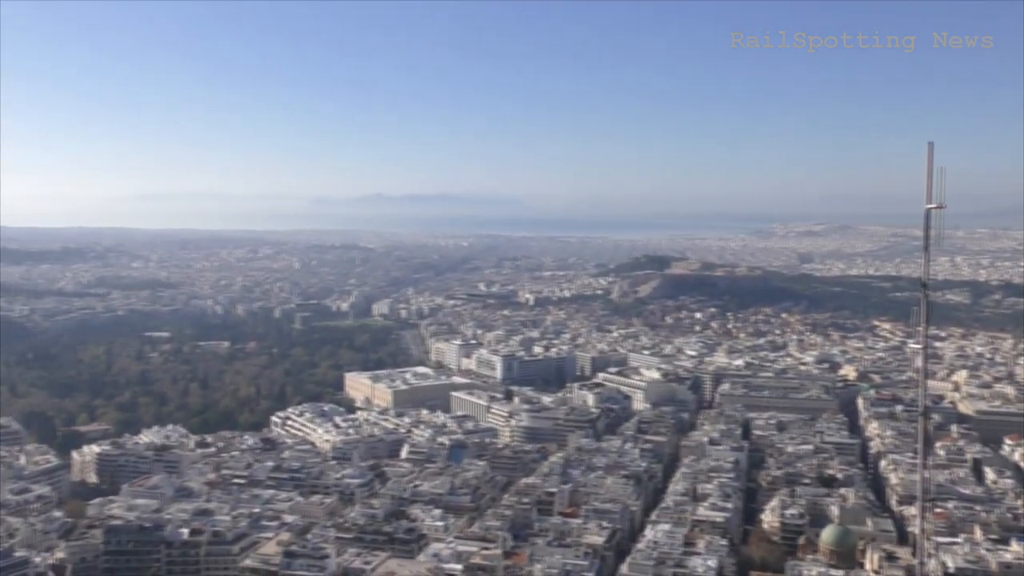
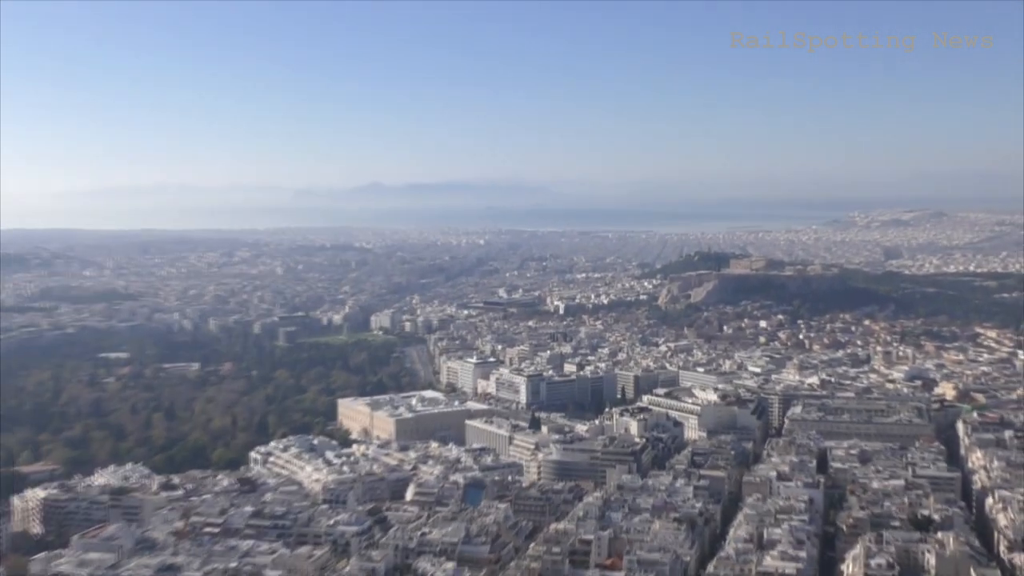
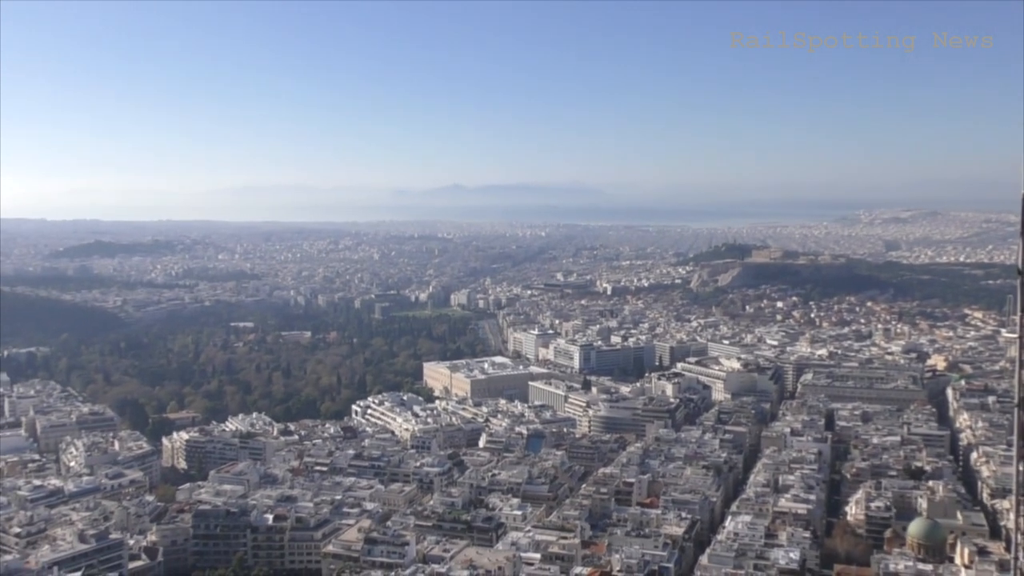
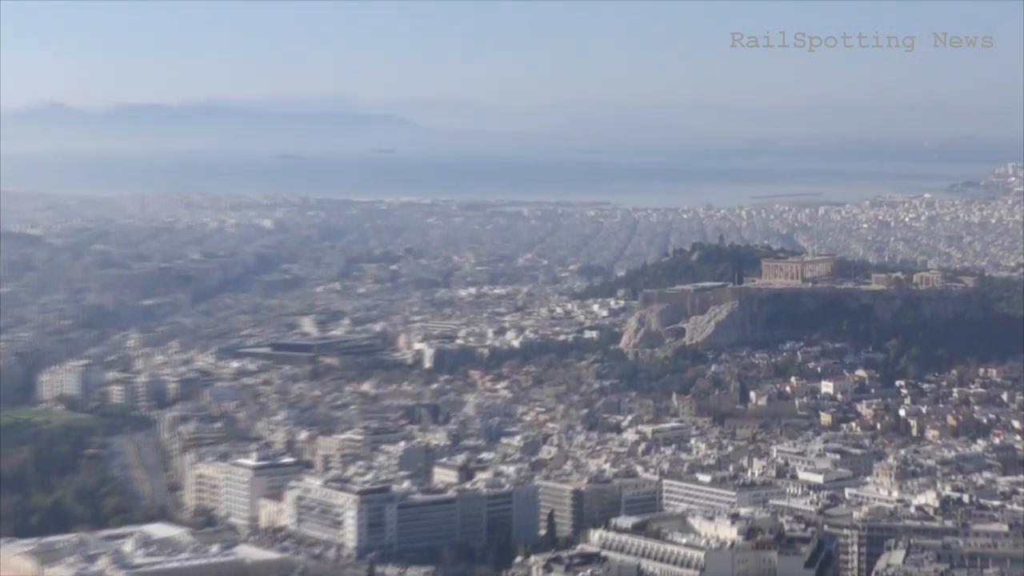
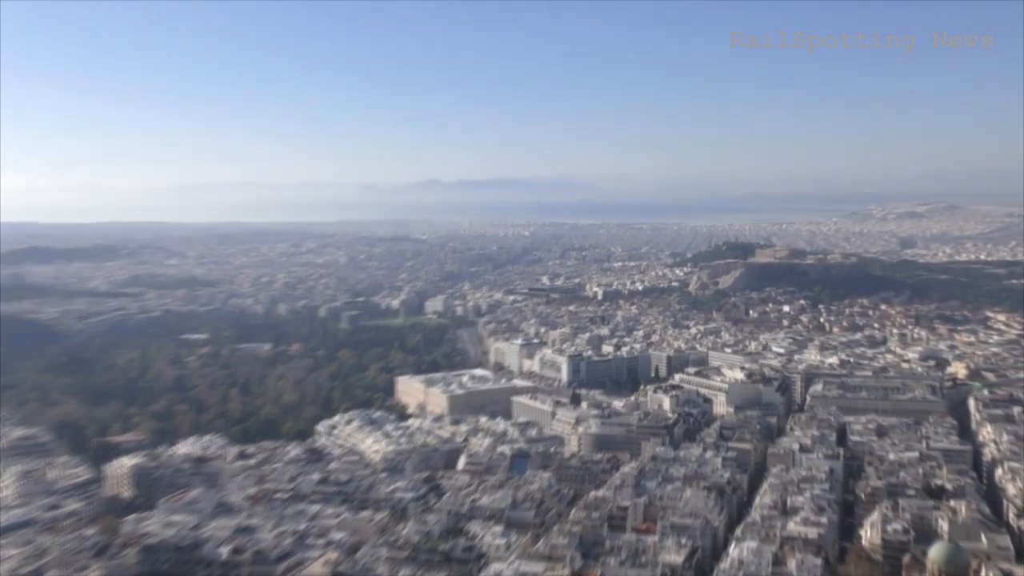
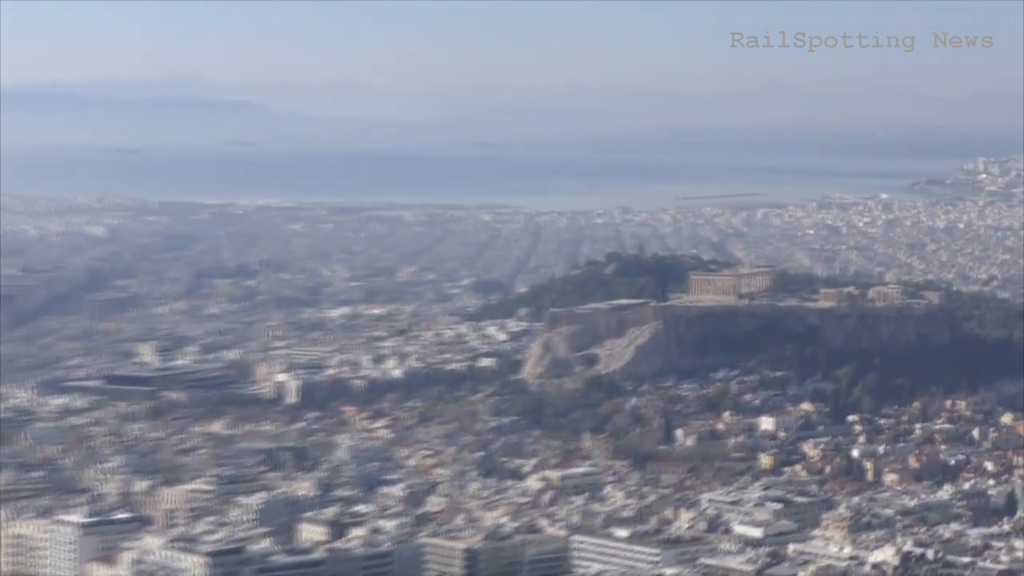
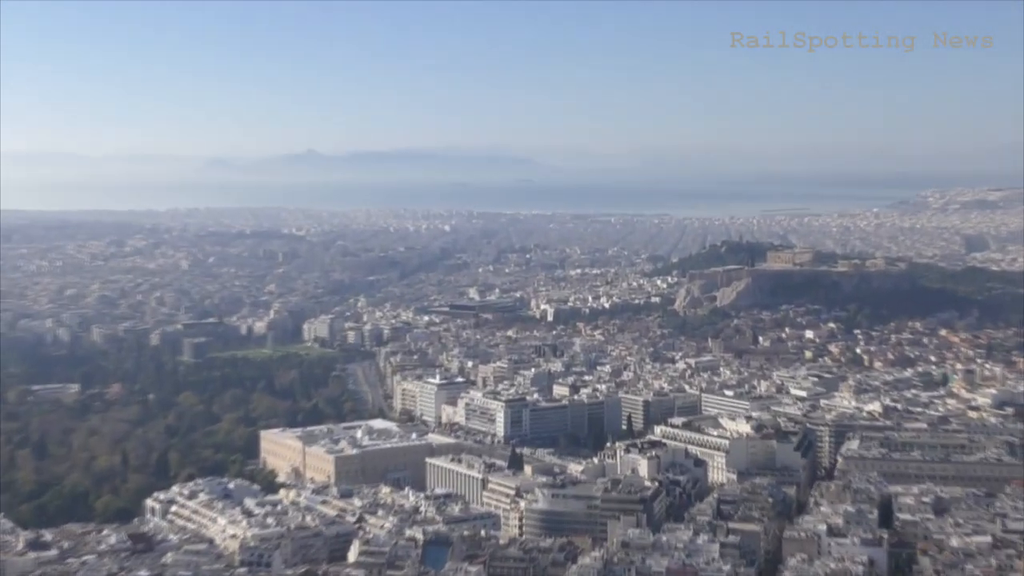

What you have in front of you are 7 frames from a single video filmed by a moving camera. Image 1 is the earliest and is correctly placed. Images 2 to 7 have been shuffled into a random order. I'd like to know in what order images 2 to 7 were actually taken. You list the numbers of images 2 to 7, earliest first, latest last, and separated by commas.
3, 5, 2, 7, 4, 6
